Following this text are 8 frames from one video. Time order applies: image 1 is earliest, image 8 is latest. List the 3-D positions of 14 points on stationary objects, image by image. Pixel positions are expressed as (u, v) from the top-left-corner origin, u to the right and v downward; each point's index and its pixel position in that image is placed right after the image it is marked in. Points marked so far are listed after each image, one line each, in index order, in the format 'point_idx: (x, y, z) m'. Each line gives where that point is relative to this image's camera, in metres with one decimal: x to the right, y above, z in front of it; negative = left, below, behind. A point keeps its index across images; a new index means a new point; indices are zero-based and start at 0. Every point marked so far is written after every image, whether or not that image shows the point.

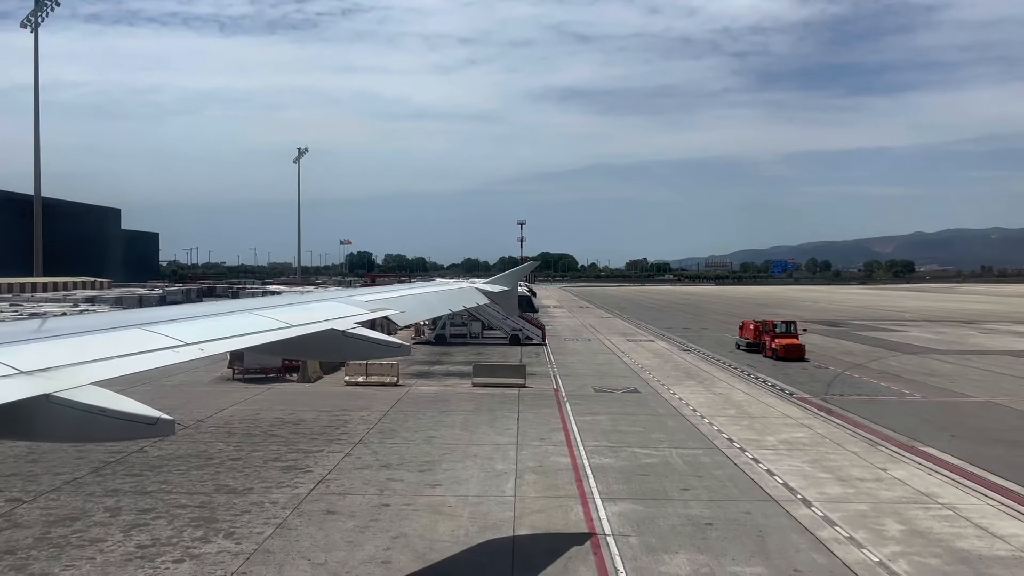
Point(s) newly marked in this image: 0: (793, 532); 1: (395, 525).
0: (+4.5, -3.9, +11.3) m
1: (-1.9, -3.9, +11.5) m
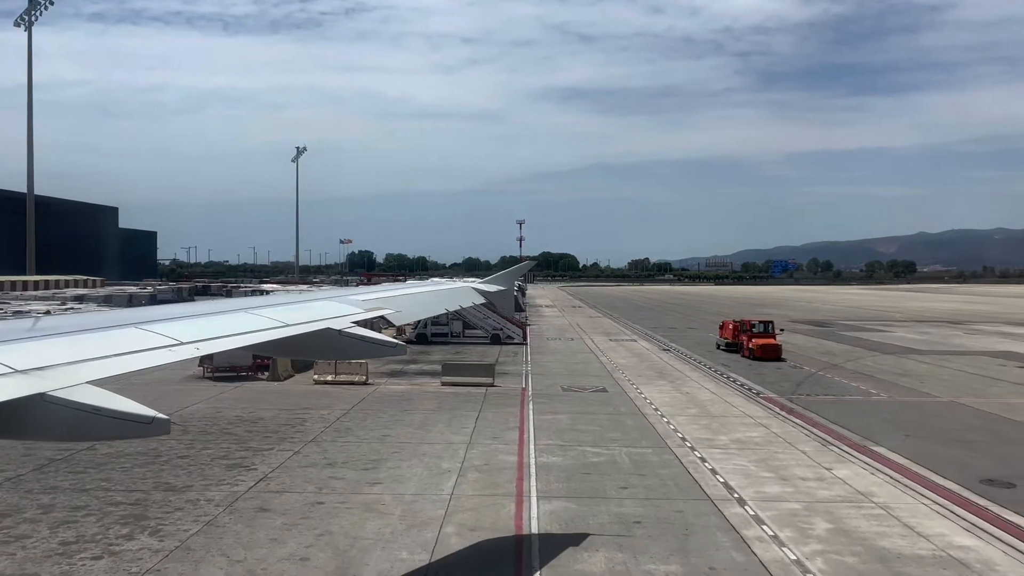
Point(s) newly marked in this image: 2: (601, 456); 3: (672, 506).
0: (+3.3, -3.9, +11.3) m
1: (-3.1, -3.9, +11.5) m
2: (+2.0, -3.9, +16.0) m
3: (+2.9, -3.9, +12.6) m
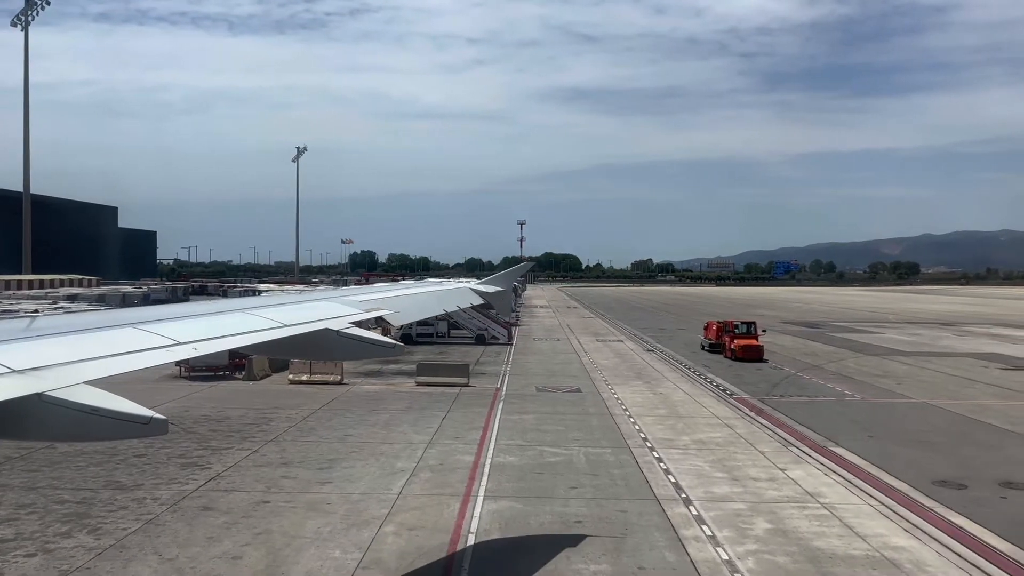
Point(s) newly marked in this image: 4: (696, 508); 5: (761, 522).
0: (+2.4, -3.9, +11.4) m
1: (-4.1, -3.9, +11.6) m
2: (+1.0, -3.9, +16.1) m
3: (+1.9, -3.9, +12.6) m
4: (+3.3, -3.9, +12.6) m
5: (+4.2, -3.9, +11.8) m
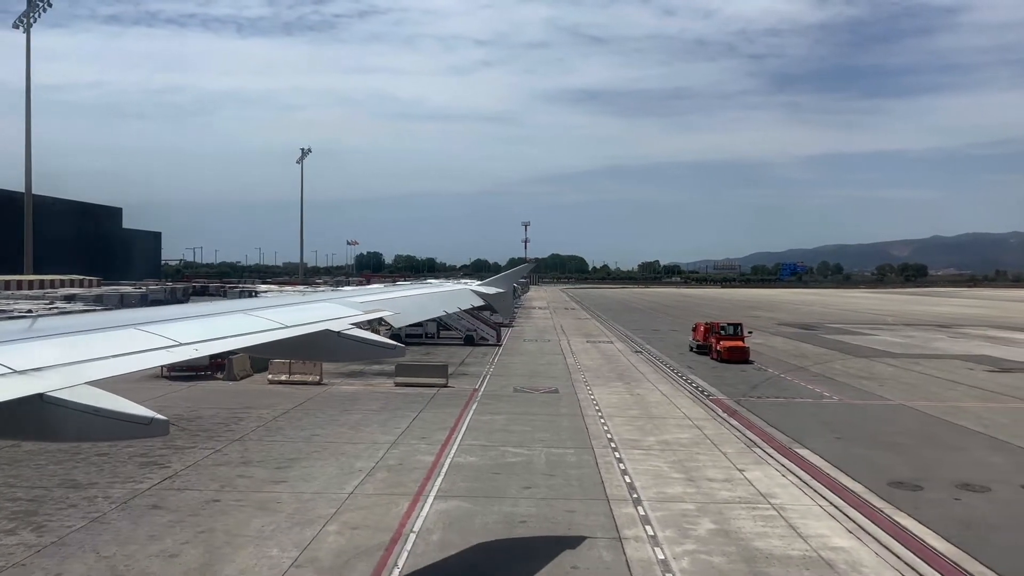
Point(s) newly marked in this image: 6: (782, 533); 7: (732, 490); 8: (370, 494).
0: (+1.4, -3.9, +11.4) m
1: (-5.0, -3.8, +11.6) m
2: (+0.1, -3.9, +16.1) m
3: (+1.0, -3.9, +12.7) m
4: (+2.4, -3.9, +12.6) m
5: (+3.3, -4.0, +11.8) m
6: (+4.4, -4.0, +11.4) m
7: (+4.3, -4.0, +13.8) m
8: (-2.7, -3.9, +13.2) m
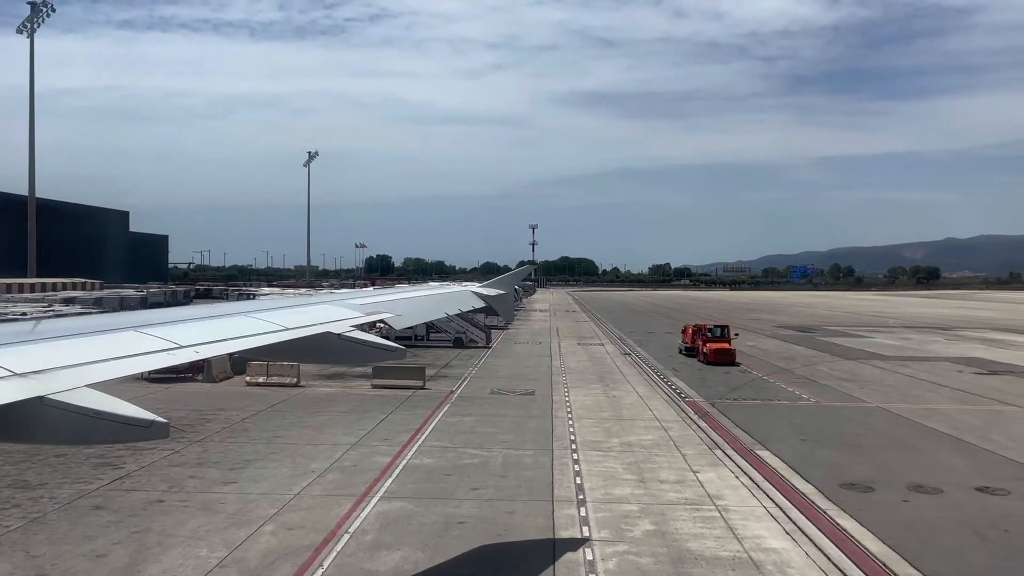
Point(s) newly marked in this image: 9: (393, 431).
0: (+0.4, -3.9, +11.4) m
1: (-6.1, -3.9, +11.7) m
2: (-0.9, -3.9, +16.1) m
3: (-0.1, -3.9, +12.7) m
4: (+1.3, -4.0, +12.6) m
5: (+2.2, -4.0, +11.8) m
6: (+3.3, -4.0, +11.3) m
7: (+3.3, -4.0, +13.7) m
8: (-3.7, -3.9, +13.2) m
9: (-3.2, -3.9, +18.9) m
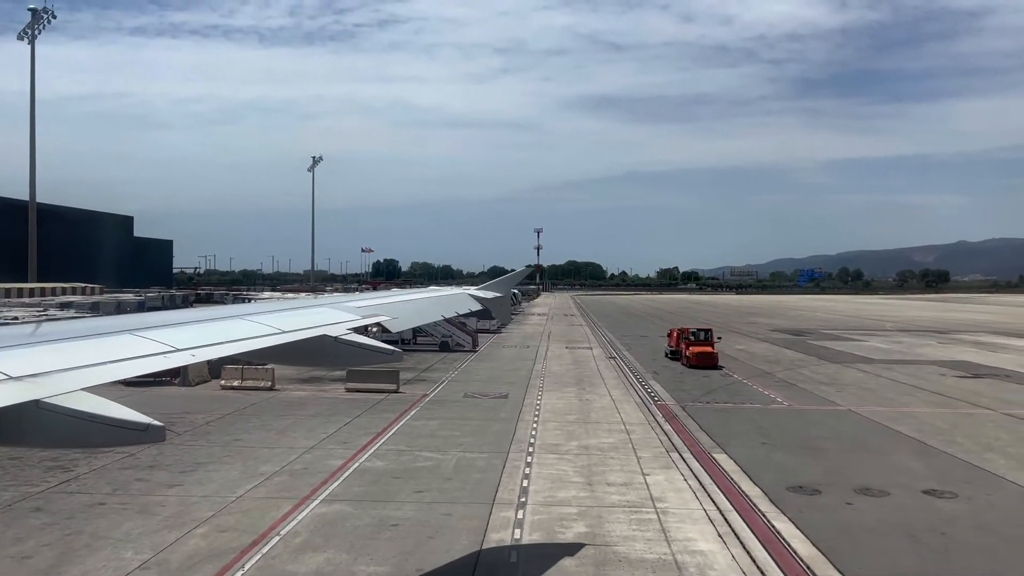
0: (-0.7, -4.0, +11.4) m
1: (-7.2, -3.9, +11.7) m
2: (-1.9, -4.0, +16.1) m
3: (-1.2, -4.0, +12.7) m
4: (+0.2, -4.0, +12.6) m
5: (+1.1, -4.0, +11.8) m
6: (+2.2, -4.0, +11.3) m
7: (+2.2, -4.0, +13.7) m
8: (-4.8, -4.0, +13.3) m
9: (-4.3, -4.0, +18.9) m
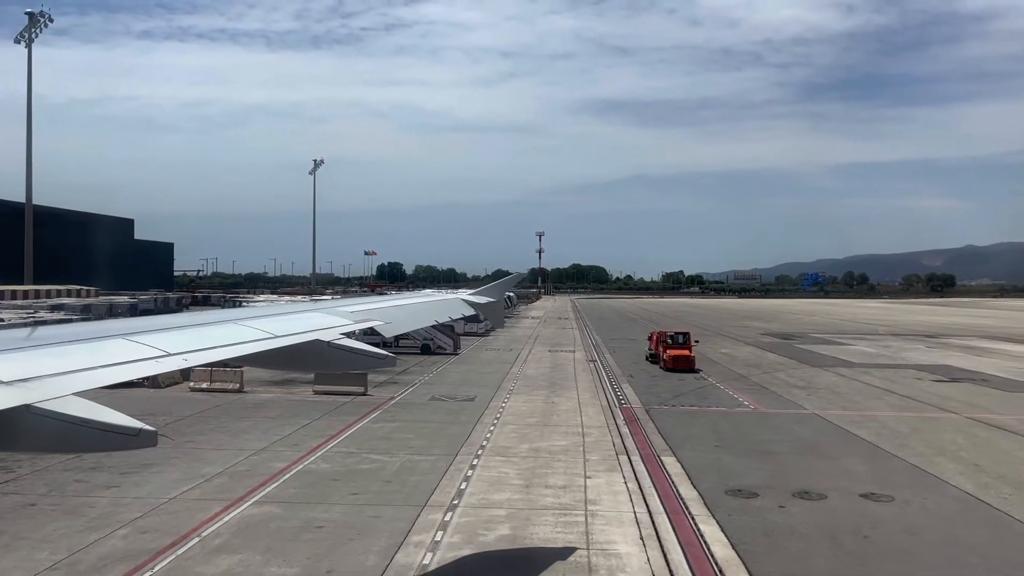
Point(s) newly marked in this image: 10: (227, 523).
0: (-2.0, -4.0, +11.4) m
1: (-8.4, -3.9, +11.7) m
2: (-3.2, -4.0, +16.1) m
3: (-2.4, -4.0, +12.7) m
4: (-1.0, -4.1, +12.6) m
5: (-0.2, -4.0, +11.8) m
6: (+1.0, -4.1, +11.3) m
7: (+0.9, -4.1, +13.7) m
8: (-6.1, -4.0, +13.3) m
9: (-5.5, -4.0, +19.0) m
10: (-4.8, -4.0, +11.9) m
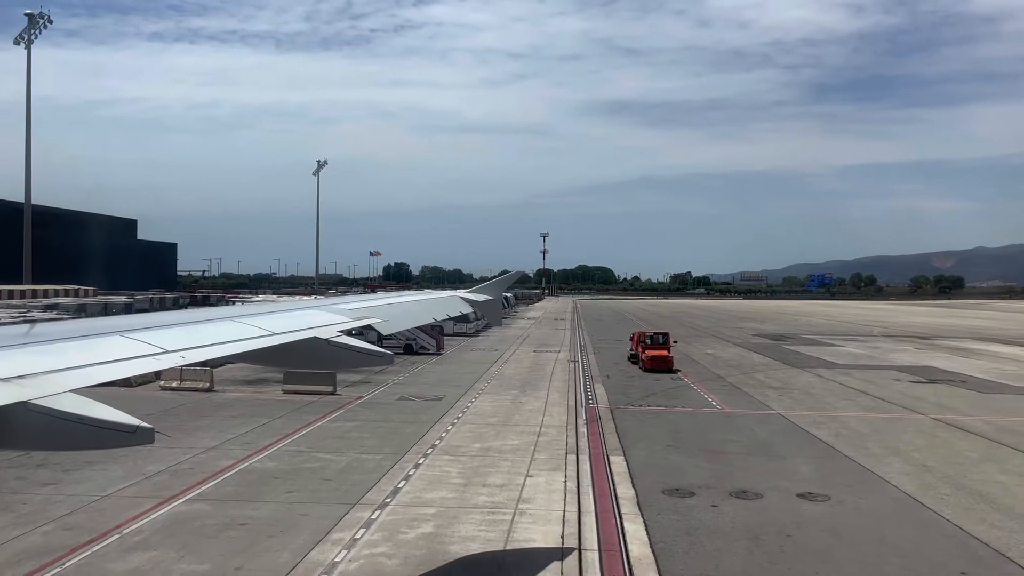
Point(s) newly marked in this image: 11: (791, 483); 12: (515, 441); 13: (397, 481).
0: (-3.3, -4.0, +11.4) m
1: (-9.7, -3.9, +11.8) m
2: (-4.5, -4.0, +16.2) m
3: (-3.7, -4.0, +12.7) m
4: (-2.3, -4.0, +12.6) m
5: (-1.4, -4.0, +11.8) m
6: (-0.3, -4.0, +11.4) m
7: (-0.3, -4.1, +13.7) m
8: (-7.3, -4.0, +13.4) m
9: (-6.8, -4.0, +19.0) m
10: (-6.1, -4.0, +11.9) m
11: (+6.1, -4.2, +15.1) m
12: (+0.1, -4.1, +18.9) m
13: (-2.4, -4.1, +14.7) m
